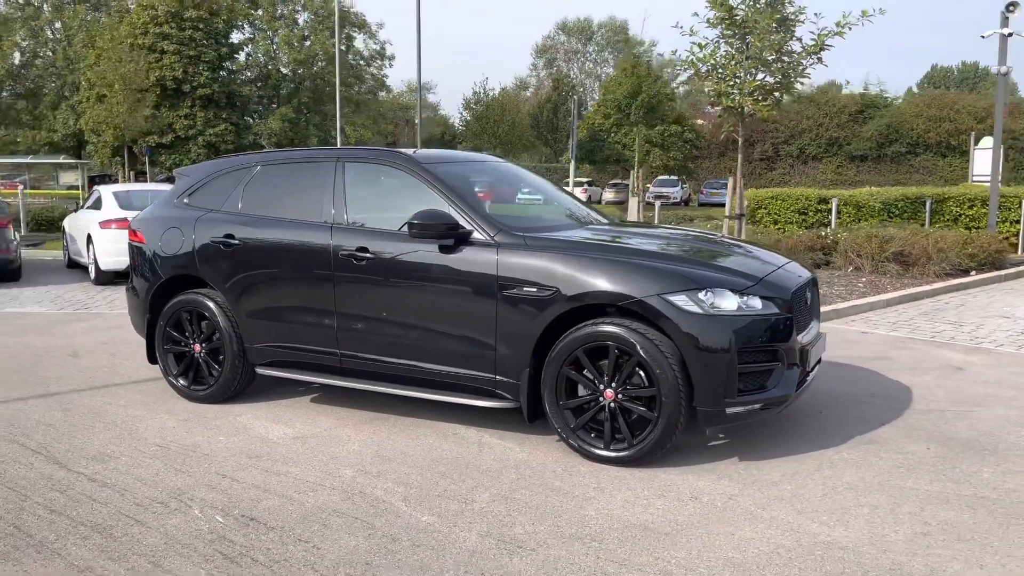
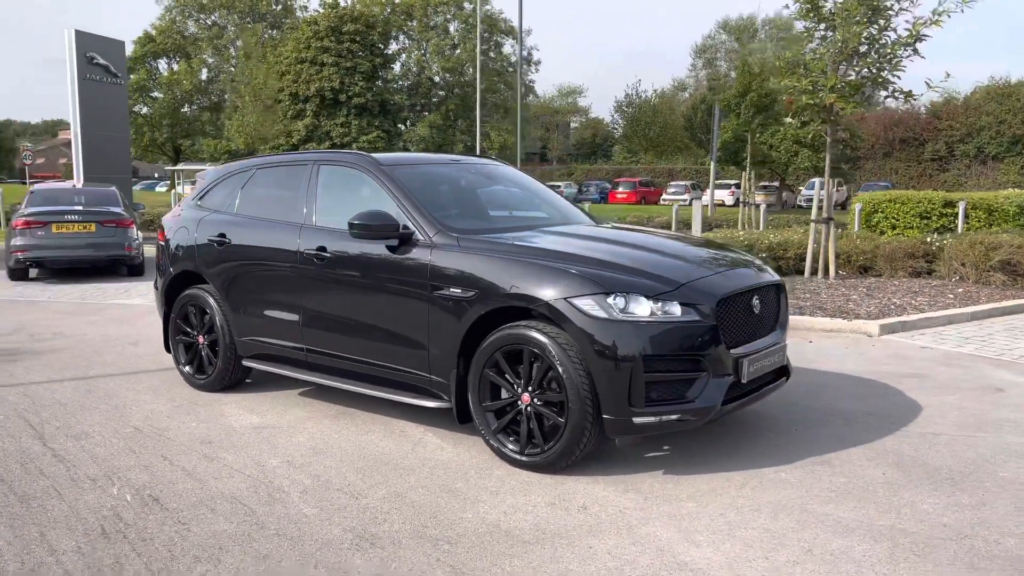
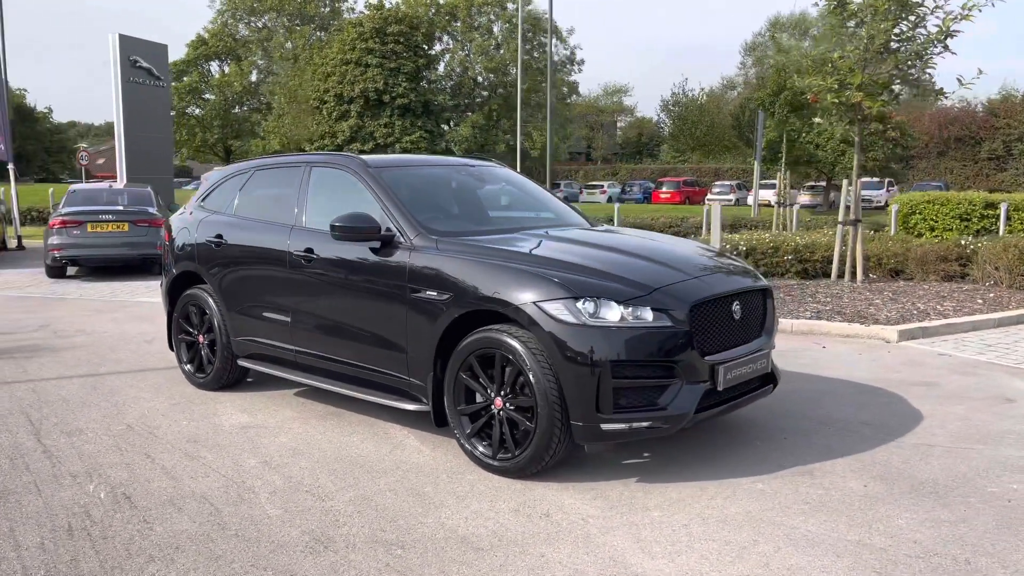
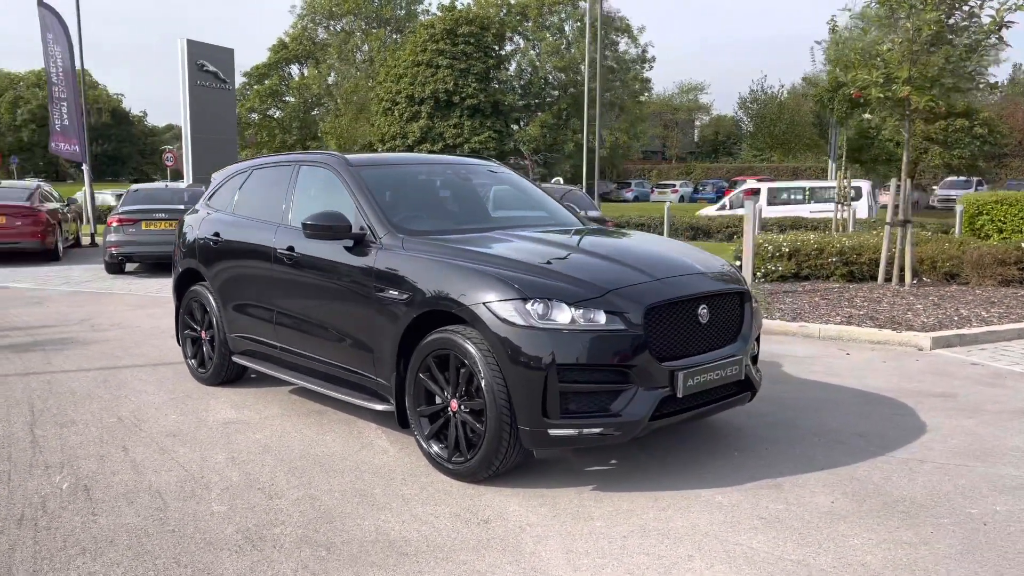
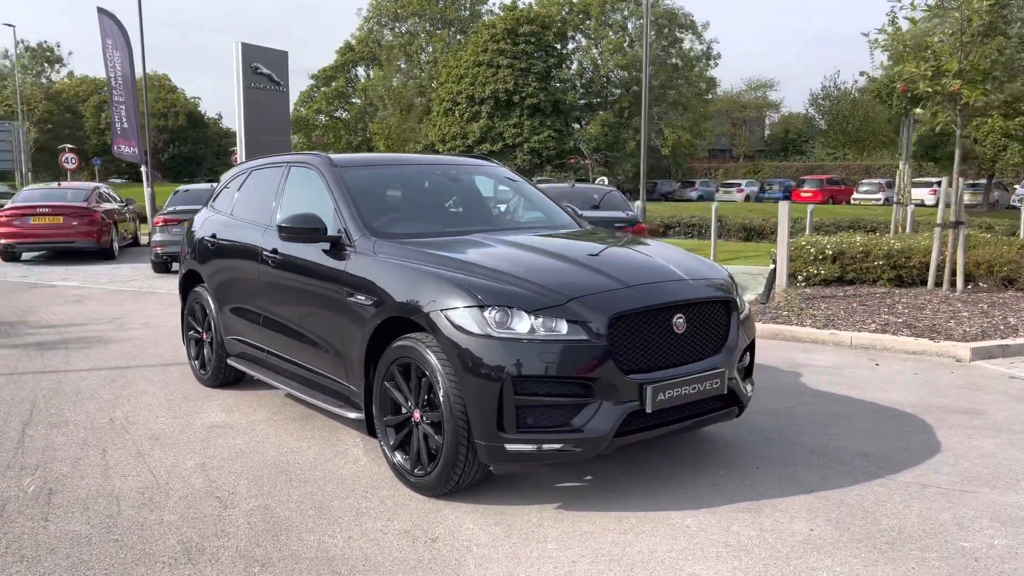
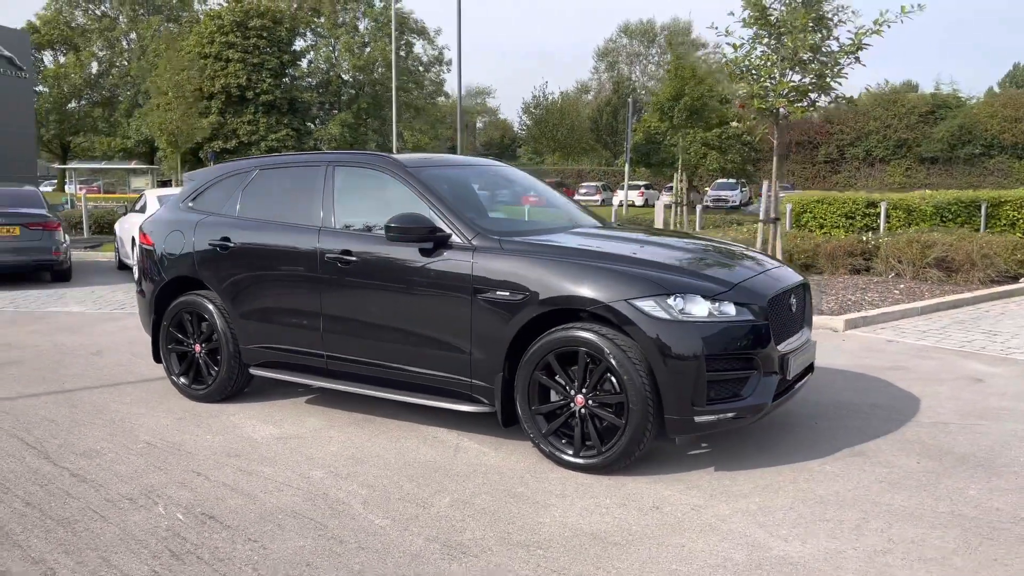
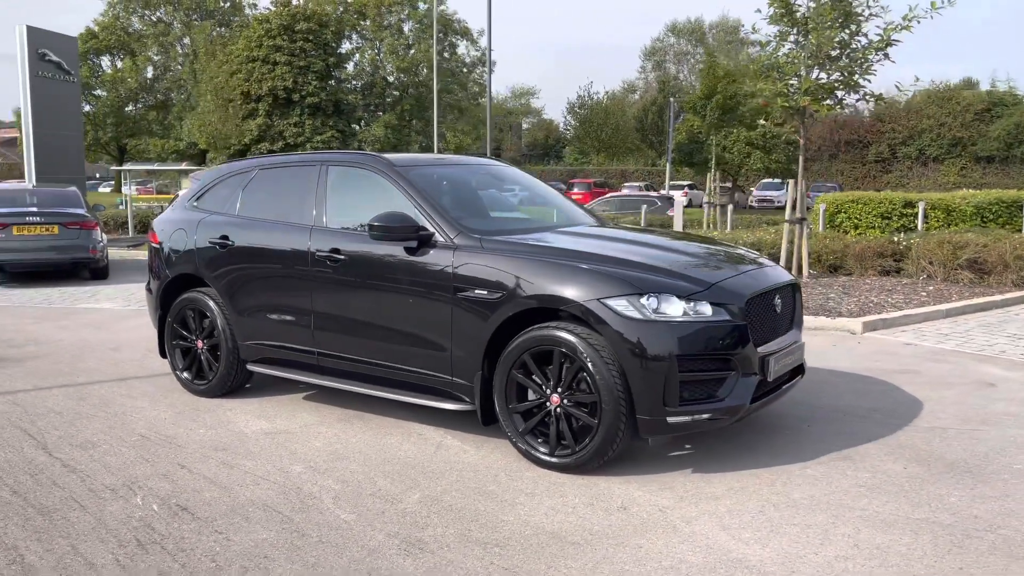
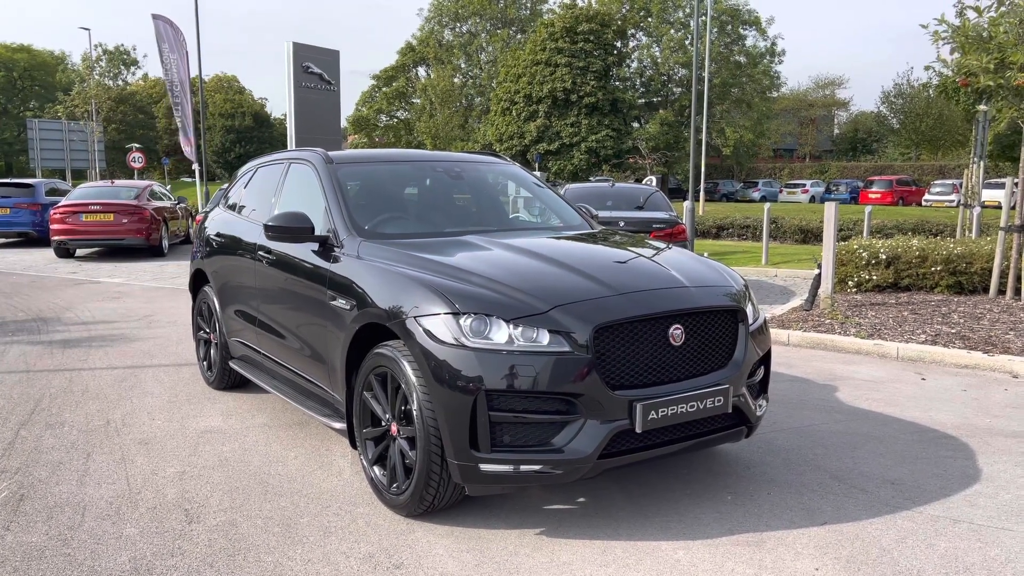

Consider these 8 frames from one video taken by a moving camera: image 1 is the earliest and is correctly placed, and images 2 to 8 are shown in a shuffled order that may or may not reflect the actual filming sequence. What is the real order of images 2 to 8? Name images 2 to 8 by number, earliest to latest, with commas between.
6, 7, 2, 3, 4, 5, 8
